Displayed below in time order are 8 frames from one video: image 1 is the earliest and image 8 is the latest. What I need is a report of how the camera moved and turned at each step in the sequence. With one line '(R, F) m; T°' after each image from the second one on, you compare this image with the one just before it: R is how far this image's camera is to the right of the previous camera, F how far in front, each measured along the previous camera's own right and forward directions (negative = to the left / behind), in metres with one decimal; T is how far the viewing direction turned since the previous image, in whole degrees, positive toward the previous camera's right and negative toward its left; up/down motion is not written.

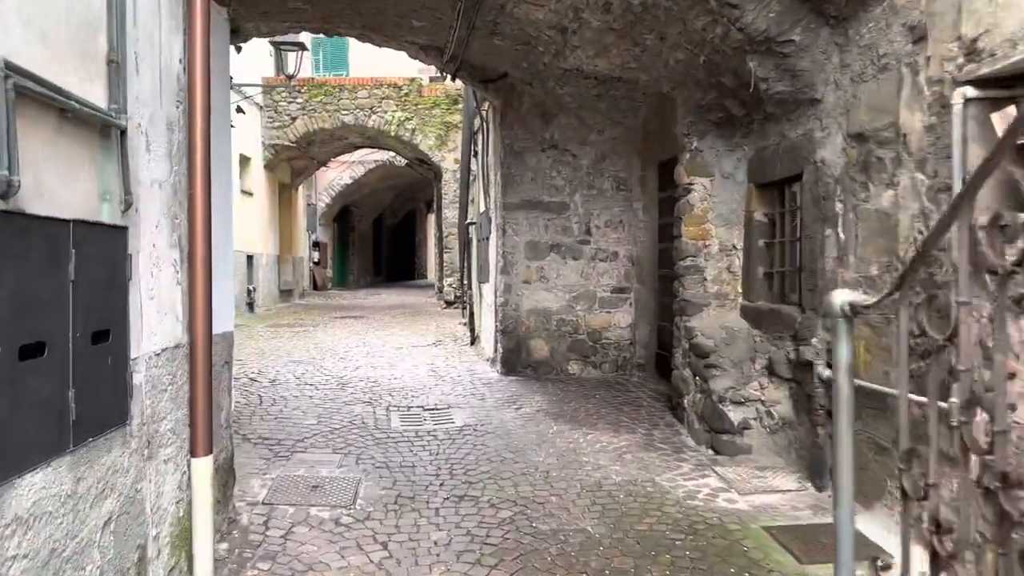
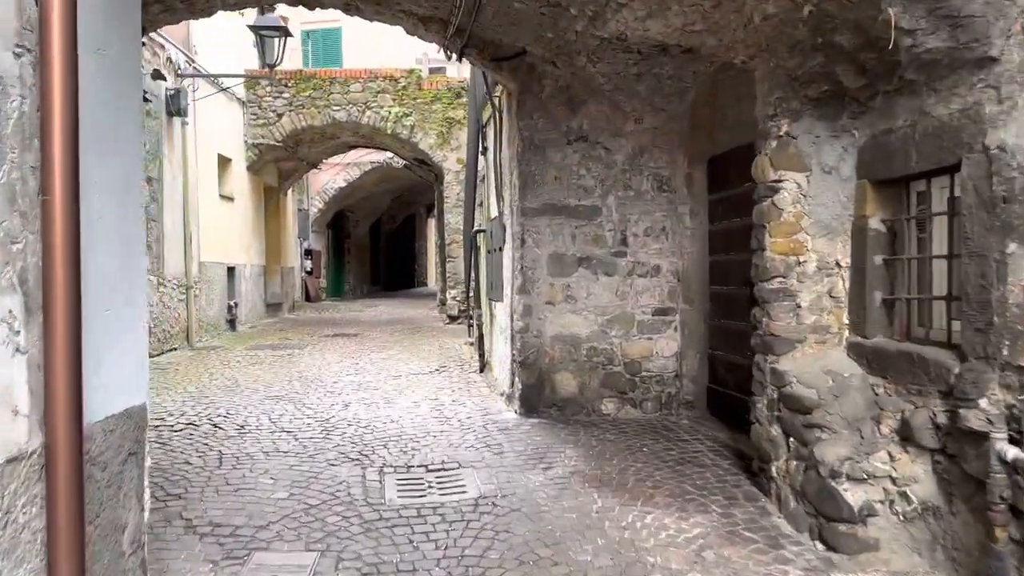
(-0.1, +1.1) m; 0°
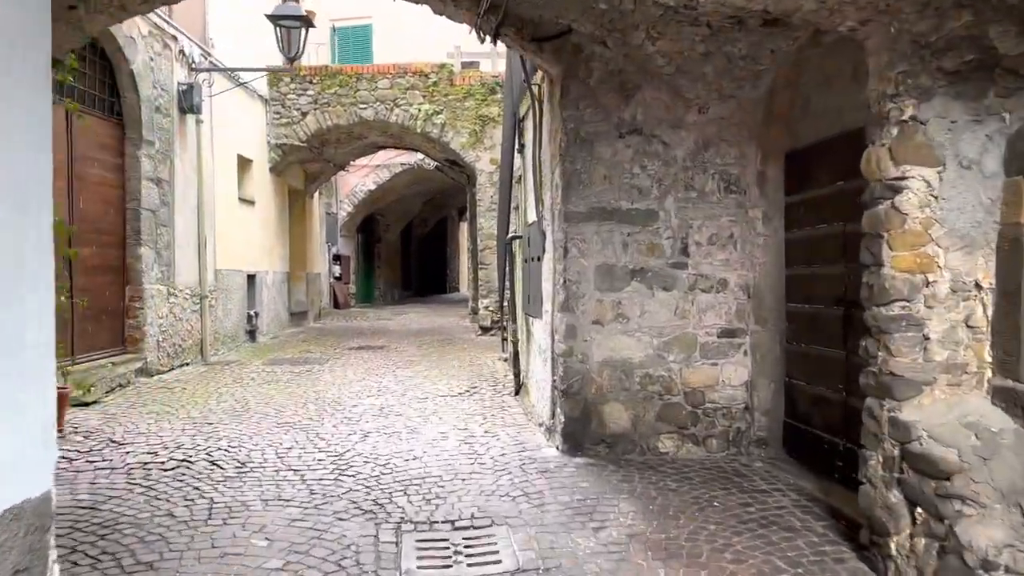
(0.0, +0.7) m; -2°
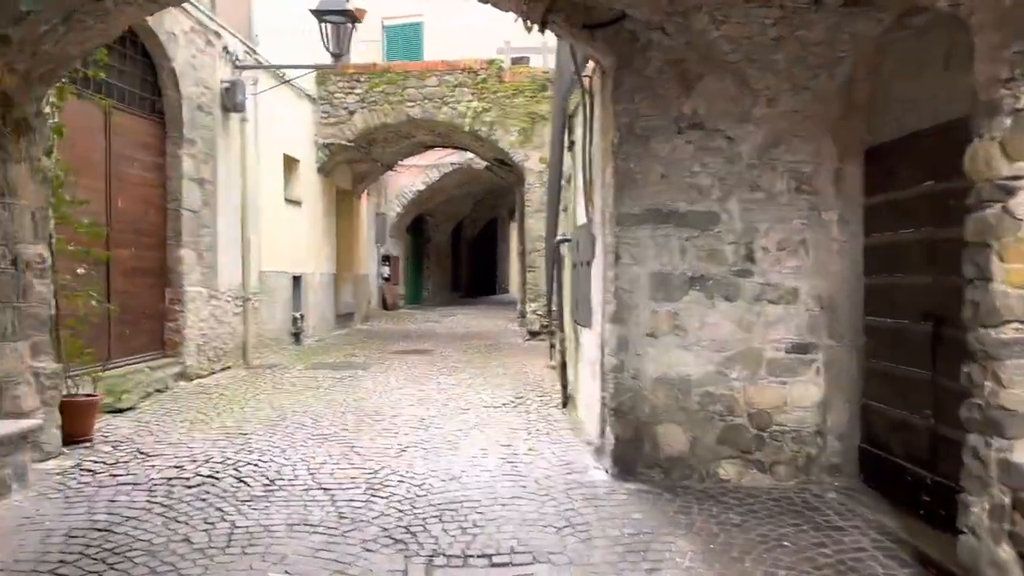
(0.0, +0.3) m; -4°
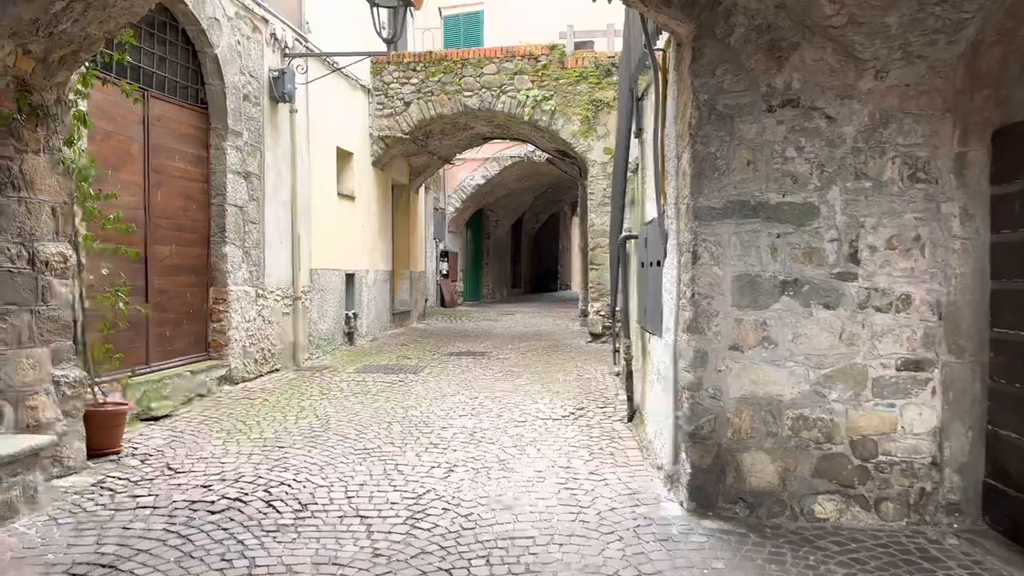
(0.0, +0.5) m; -4°
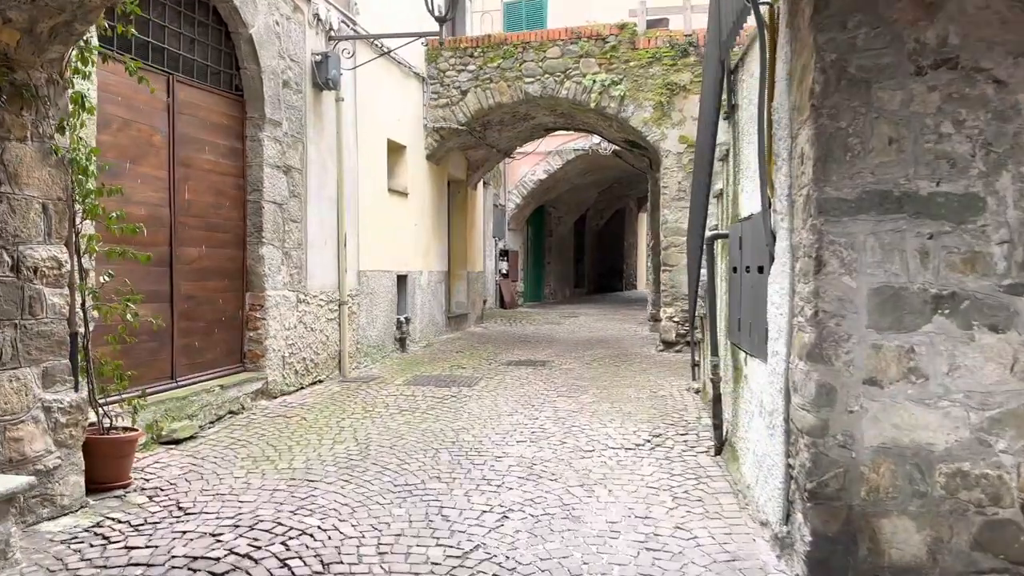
(0.0, +0.7) m; -4°
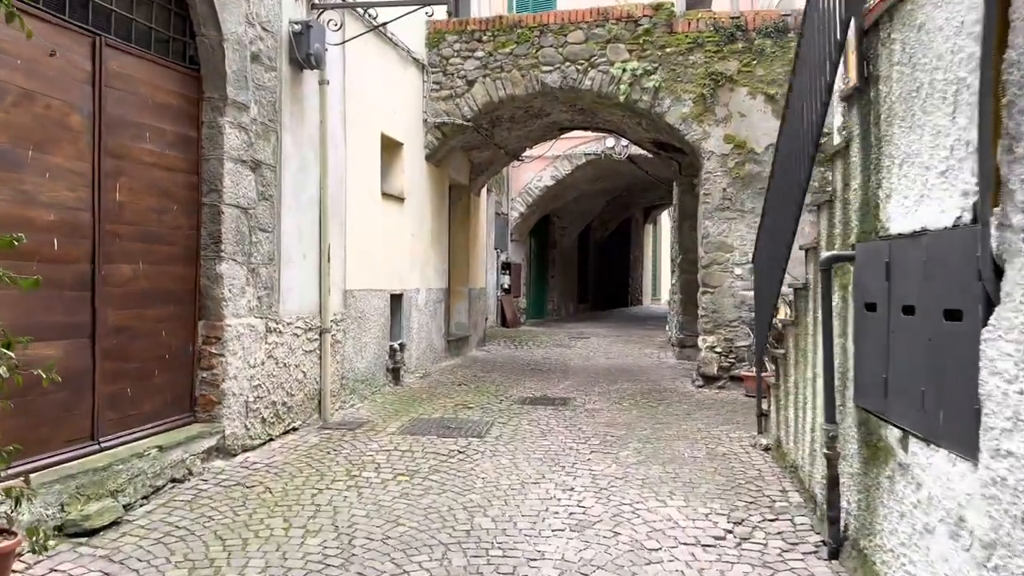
(-0.2, +1.1) m; +1°
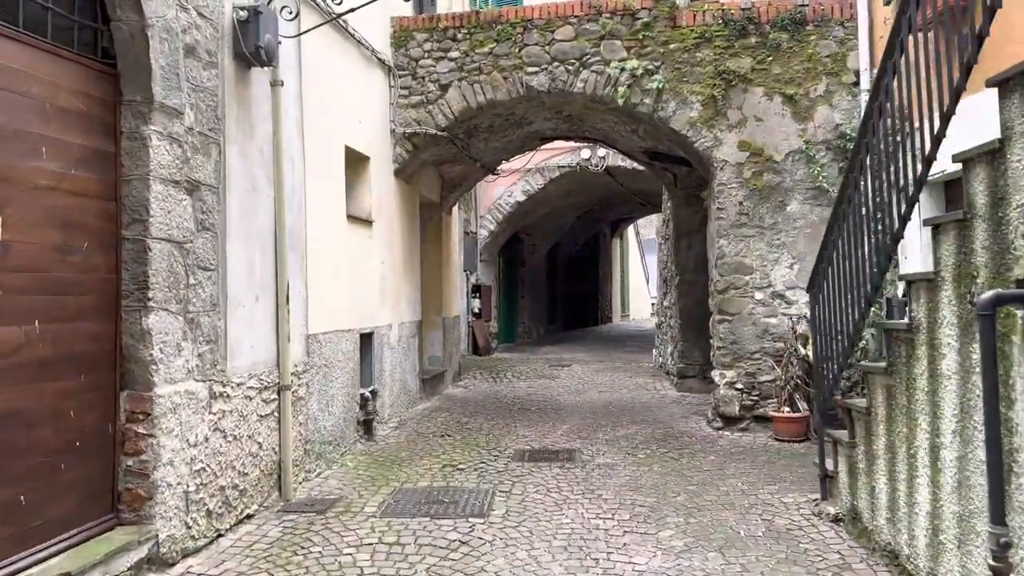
(-0.3, +0.9) m; +3°
